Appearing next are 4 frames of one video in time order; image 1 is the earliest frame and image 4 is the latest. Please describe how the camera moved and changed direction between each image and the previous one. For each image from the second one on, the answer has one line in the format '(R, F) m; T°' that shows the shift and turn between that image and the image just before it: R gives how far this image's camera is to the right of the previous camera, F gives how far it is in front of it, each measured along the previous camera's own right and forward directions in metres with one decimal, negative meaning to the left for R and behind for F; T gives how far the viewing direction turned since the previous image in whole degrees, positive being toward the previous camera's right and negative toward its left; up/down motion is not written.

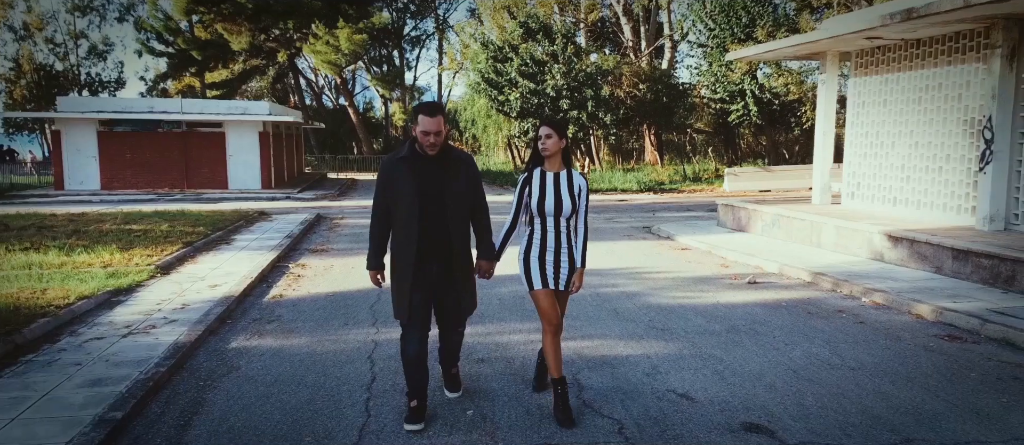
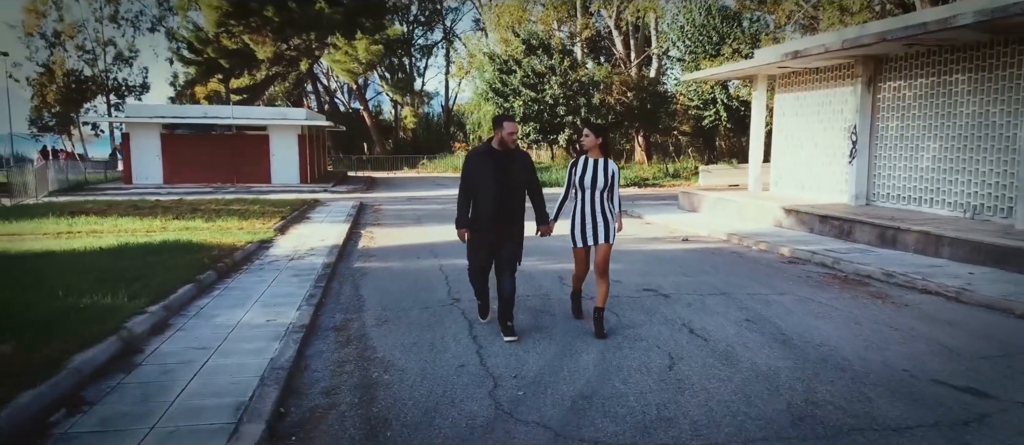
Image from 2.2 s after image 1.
(-0.2, -3.7) m; 0°
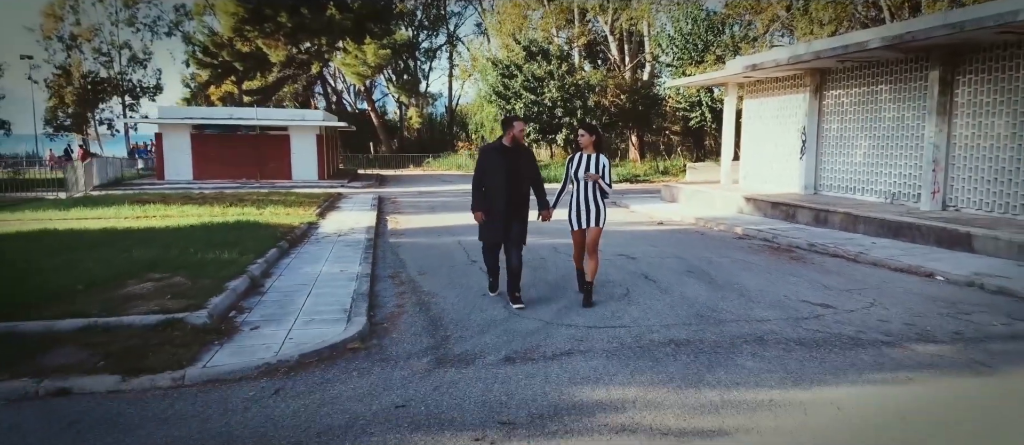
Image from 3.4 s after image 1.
(-0.1, -2.3) m; 0°
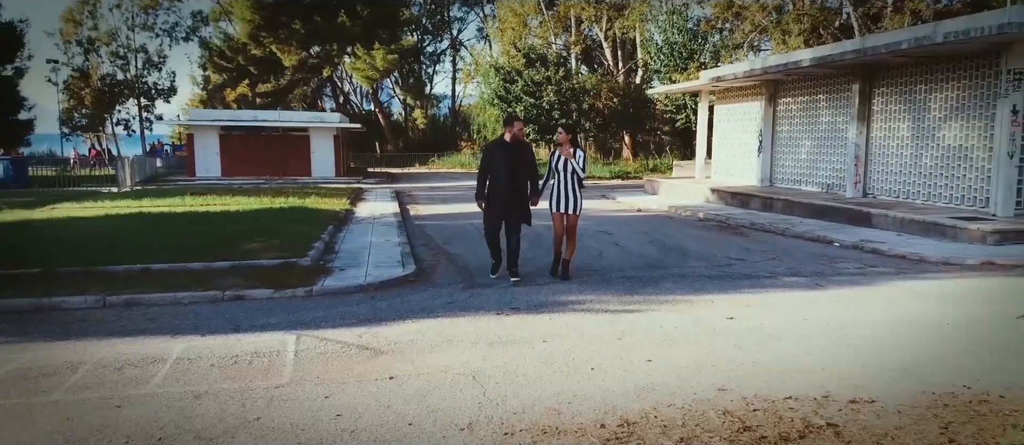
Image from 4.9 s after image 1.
(-0.1, -2.7) m; 0°
